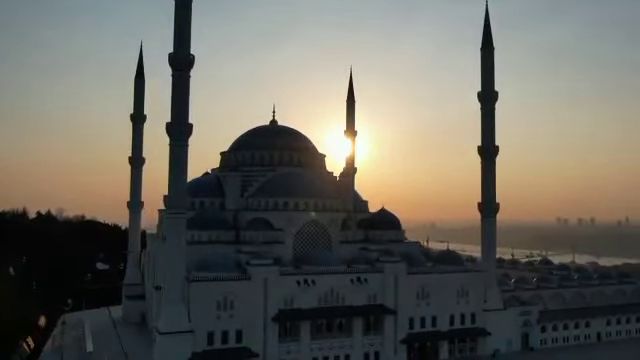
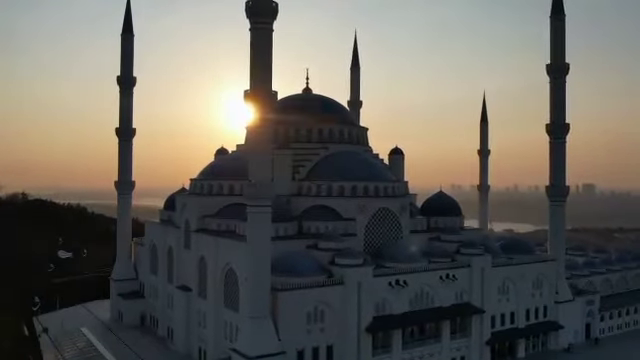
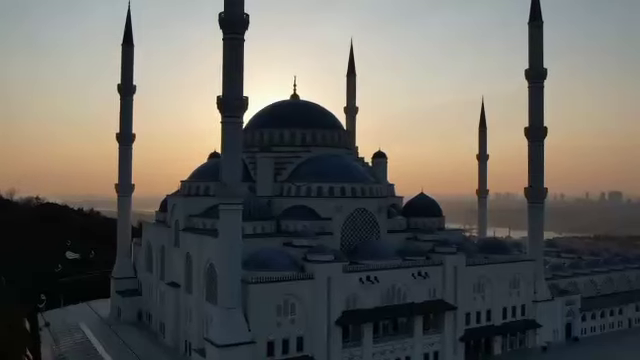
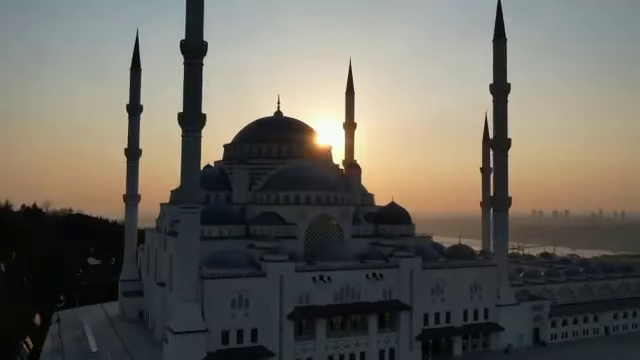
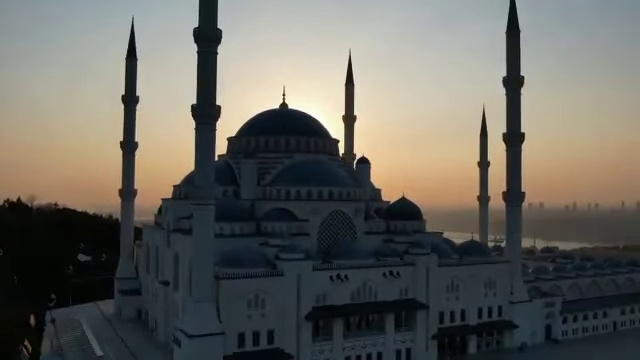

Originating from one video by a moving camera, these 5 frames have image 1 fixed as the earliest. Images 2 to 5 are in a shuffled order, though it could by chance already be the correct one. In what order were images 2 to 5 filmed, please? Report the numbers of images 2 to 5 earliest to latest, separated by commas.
4, 5, 3, 2
